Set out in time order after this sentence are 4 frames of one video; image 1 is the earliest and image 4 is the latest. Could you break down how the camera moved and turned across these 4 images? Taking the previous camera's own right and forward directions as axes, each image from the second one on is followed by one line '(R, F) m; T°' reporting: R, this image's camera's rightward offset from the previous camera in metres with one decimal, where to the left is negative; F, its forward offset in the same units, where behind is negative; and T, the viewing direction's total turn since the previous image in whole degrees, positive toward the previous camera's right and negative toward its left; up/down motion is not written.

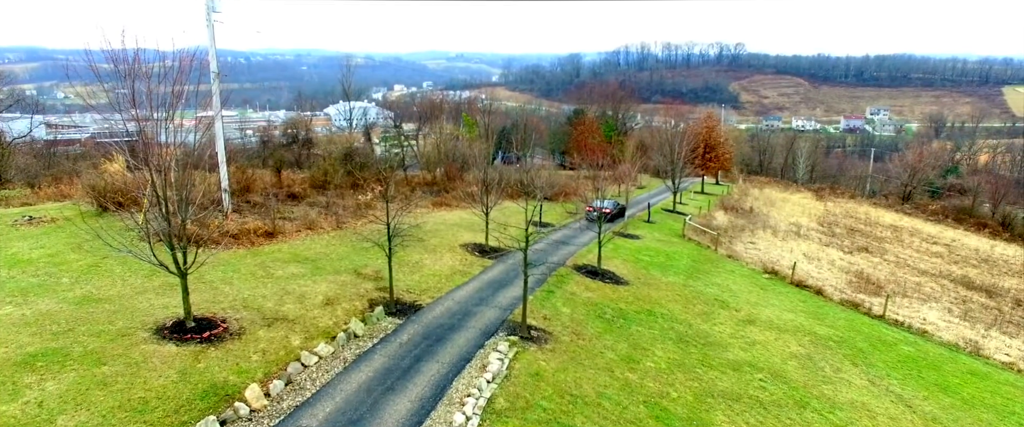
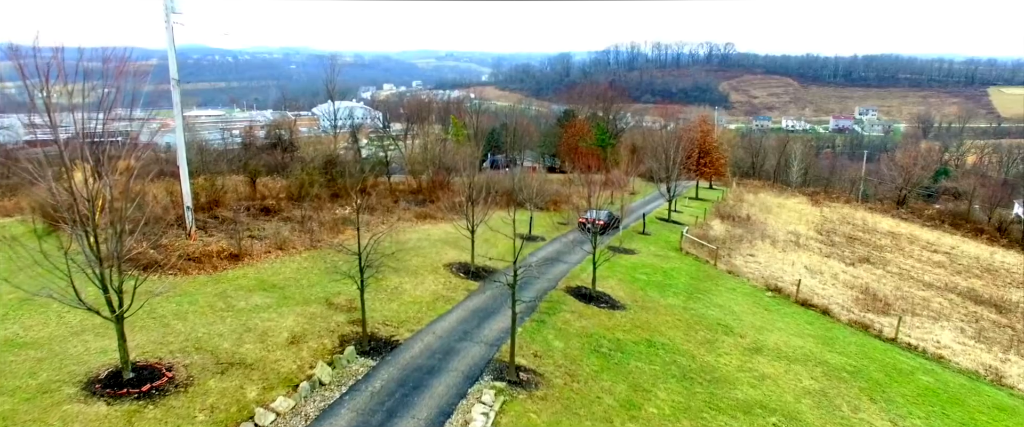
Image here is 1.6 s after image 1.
(+0.1, +1.5) m; +1°
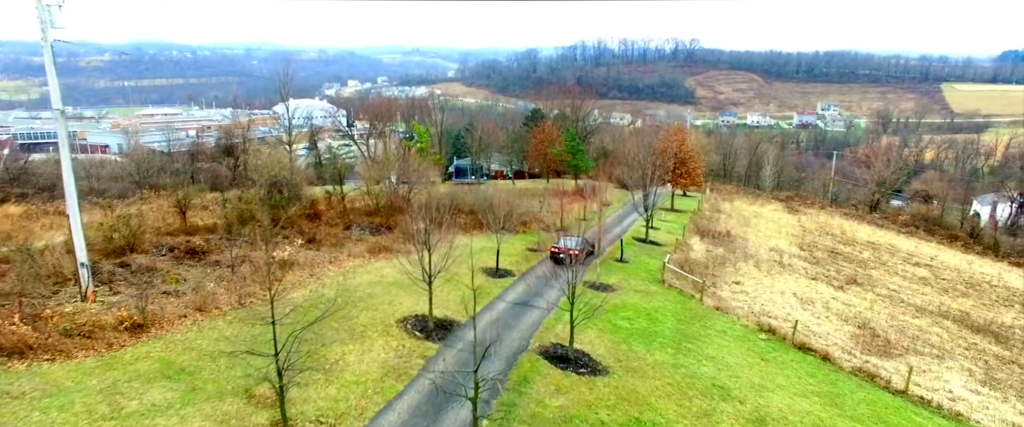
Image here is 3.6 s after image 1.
(+0.1, +2.7) m; +3°
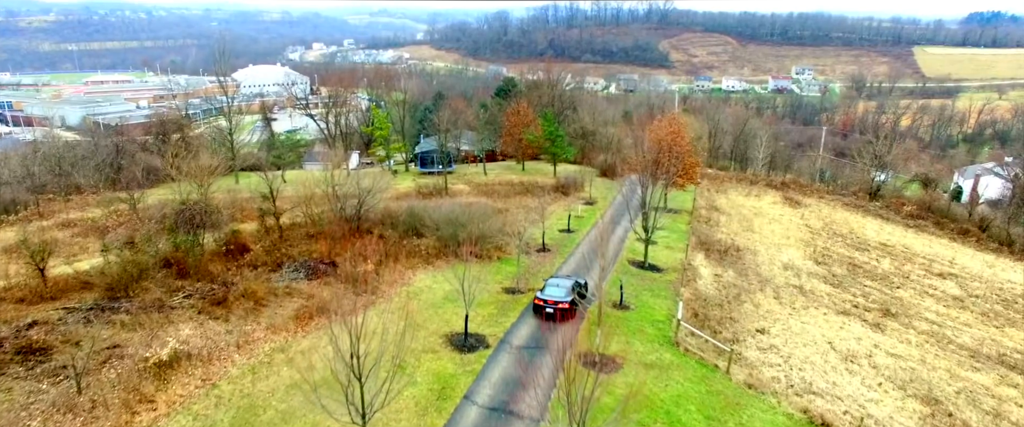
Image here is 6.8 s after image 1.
(0.0, +5.8) m; +2°
